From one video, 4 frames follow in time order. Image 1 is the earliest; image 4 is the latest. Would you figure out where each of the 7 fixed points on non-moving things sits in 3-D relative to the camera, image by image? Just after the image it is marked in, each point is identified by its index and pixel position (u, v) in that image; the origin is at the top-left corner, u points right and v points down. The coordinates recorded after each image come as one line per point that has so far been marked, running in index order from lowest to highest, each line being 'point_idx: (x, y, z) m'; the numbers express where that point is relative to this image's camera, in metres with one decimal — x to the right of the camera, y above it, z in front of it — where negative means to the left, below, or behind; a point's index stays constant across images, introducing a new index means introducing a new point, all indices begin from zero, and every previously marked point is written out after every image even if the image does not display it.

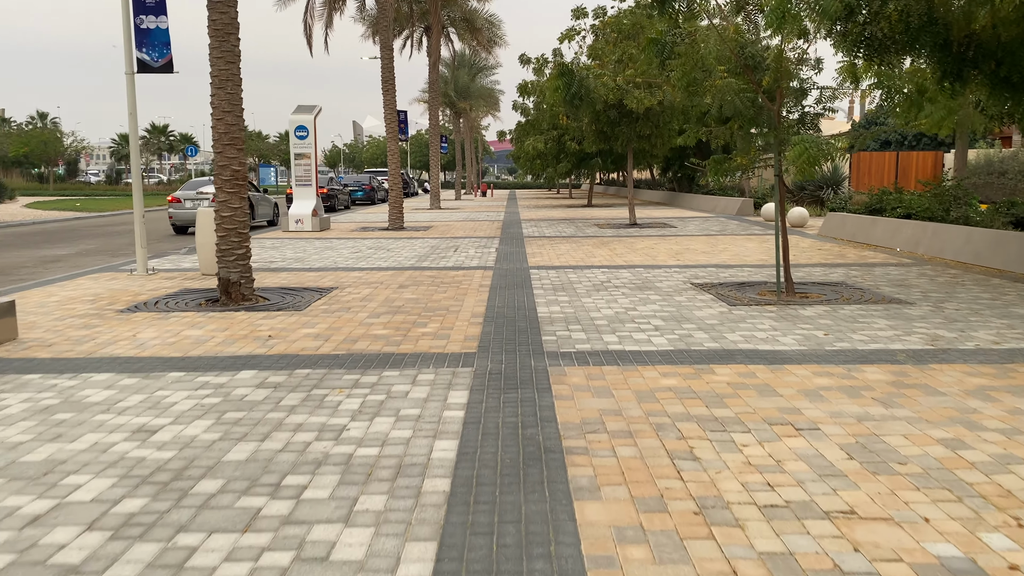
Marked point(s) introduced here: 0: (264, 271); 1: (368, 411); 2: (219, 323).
0: (-3.9, +0.3, +12.9) m
1: (-0.9, -0.8, +5.2) m
2: (-3.0, -0.4, +8.2) m
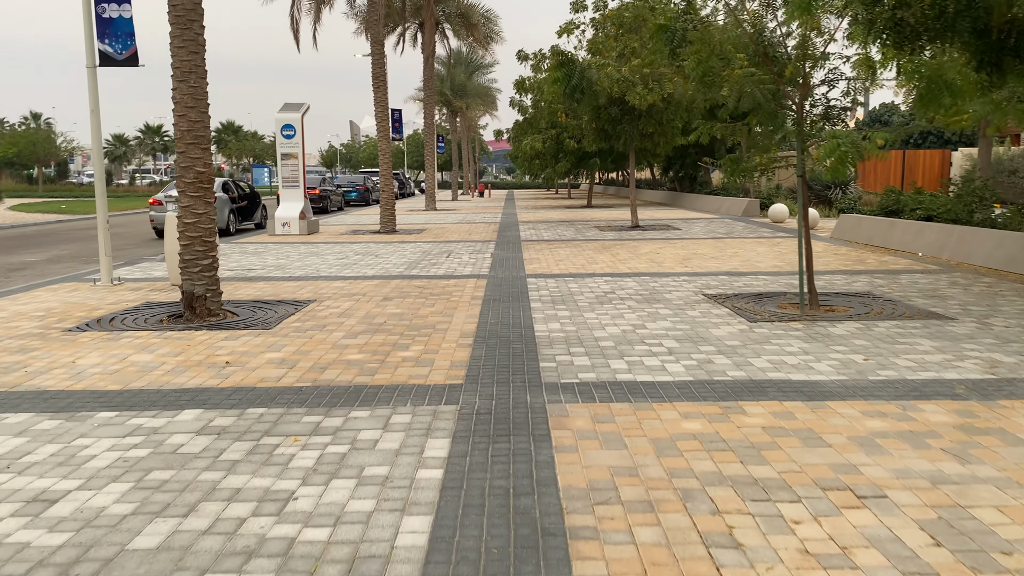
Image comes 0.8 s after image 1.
0: (-4.0, +0.1, +11.9) m
1: (-1.0, -0.9, +4.2) m
2: (-3.0, -0.5, +7.2) m
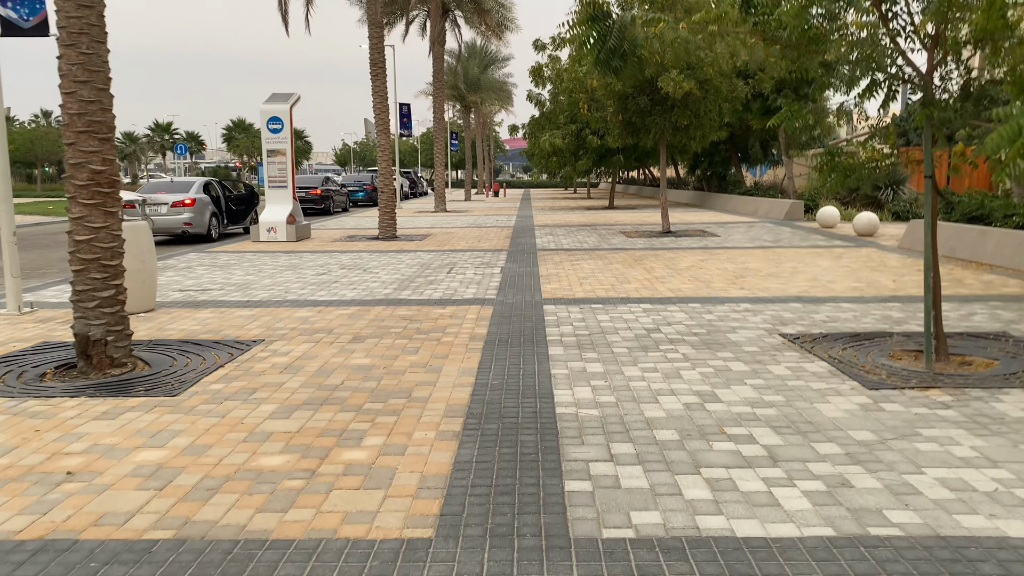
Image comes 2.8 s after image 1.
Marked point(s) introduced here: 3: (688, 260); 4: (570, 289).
0: (-3.9, -0.2, +9.6) m
1: (-1.0, -1.3, +1.8) m
2: (-3.0, -0.9, +4.8) m
3: (+2.9, +0.5, +13.4) m
4: (+0.8, 0.0, +10.5) m
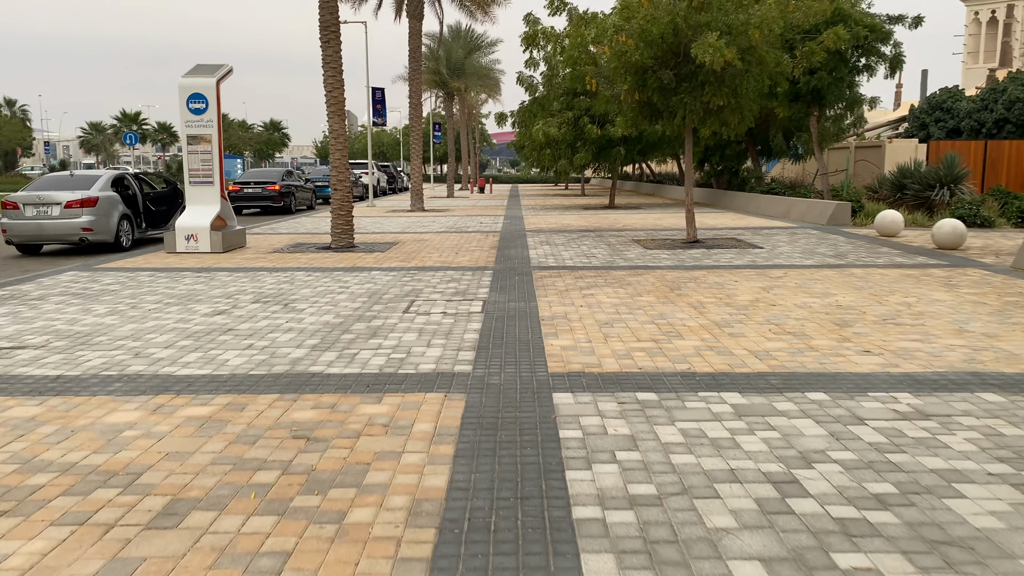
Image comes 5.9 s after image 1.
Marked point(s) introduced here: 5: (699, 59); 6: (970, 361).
0: (-3.9, -0.7, +5.6) m
1: (-1.0, -1.8, -2.2) m
2: (-3.0, -1.4, +0.9) m
3: (+2.8, 0.0, +9.5) m
4: (+0.7, -0.5, +6.6) m
5: (+3.0, +3.7, +13.0) m
6: (+3.5, -0.5, +6.3) m
